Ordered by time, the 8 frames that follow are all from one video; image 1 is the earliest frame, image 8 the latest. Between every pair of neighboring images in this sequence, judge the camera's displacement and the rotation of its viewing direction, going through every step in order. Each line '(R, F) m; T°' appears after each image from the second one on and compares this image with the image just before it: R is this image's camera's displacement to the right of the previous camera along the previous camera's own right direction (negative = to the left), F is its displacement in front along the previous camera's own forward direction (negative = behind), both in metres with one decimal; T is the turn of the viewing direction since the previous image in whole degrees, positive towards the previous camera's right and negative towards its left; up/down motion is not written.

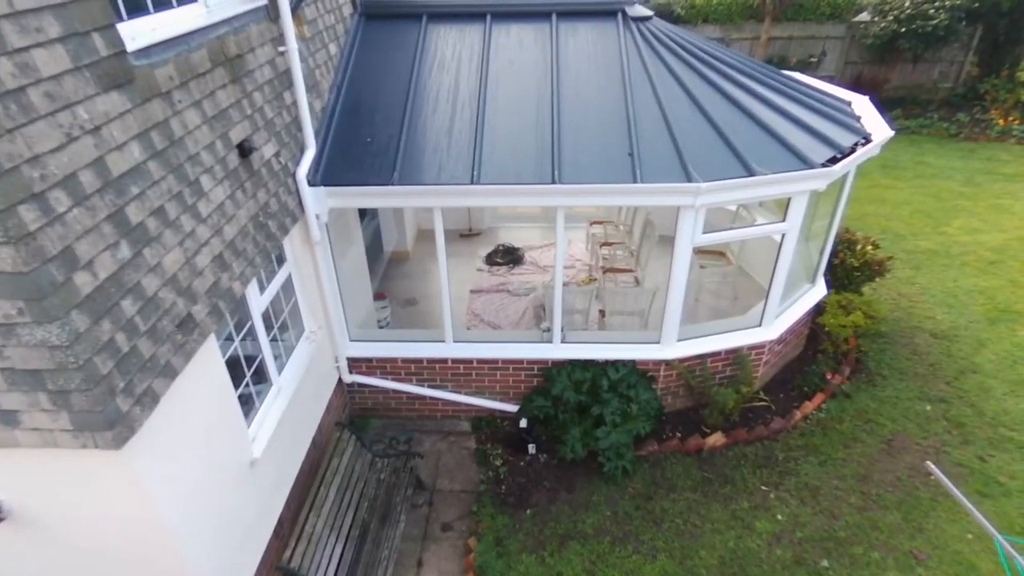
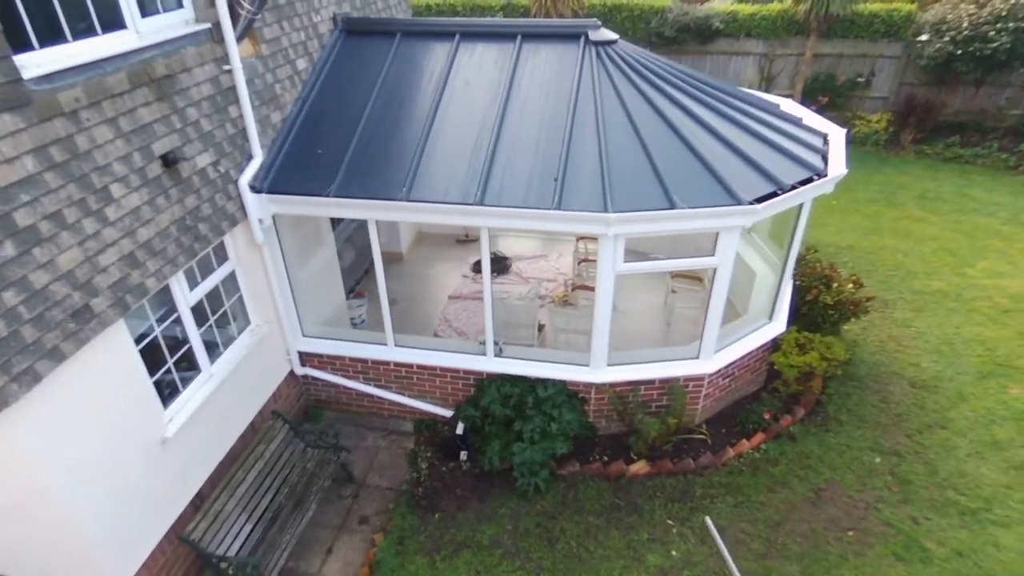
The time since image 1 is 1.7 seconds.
(+1.5, -0.1) m; -7°
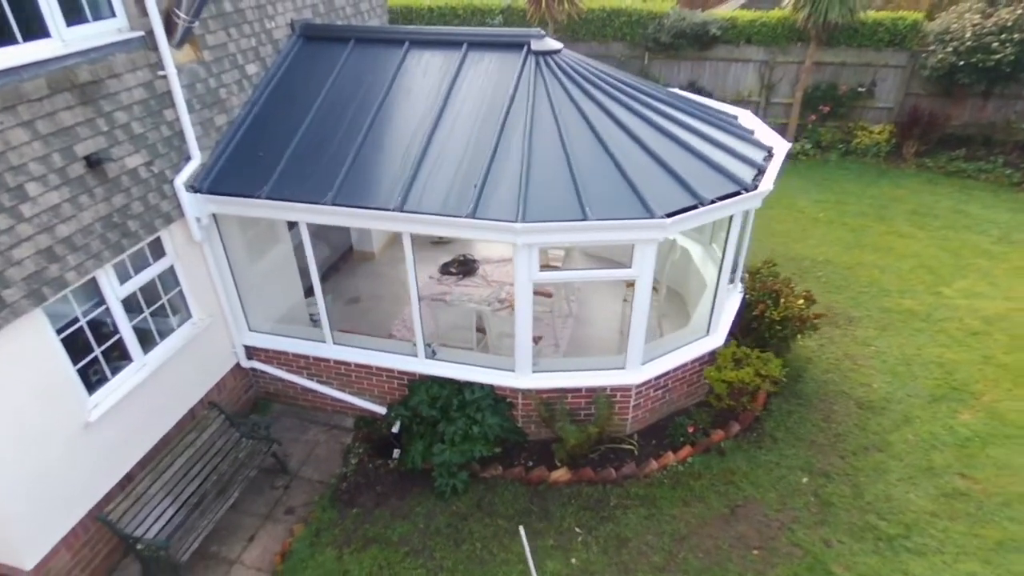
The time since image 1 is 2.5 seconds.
(+1.1, -0.1) m; -3°
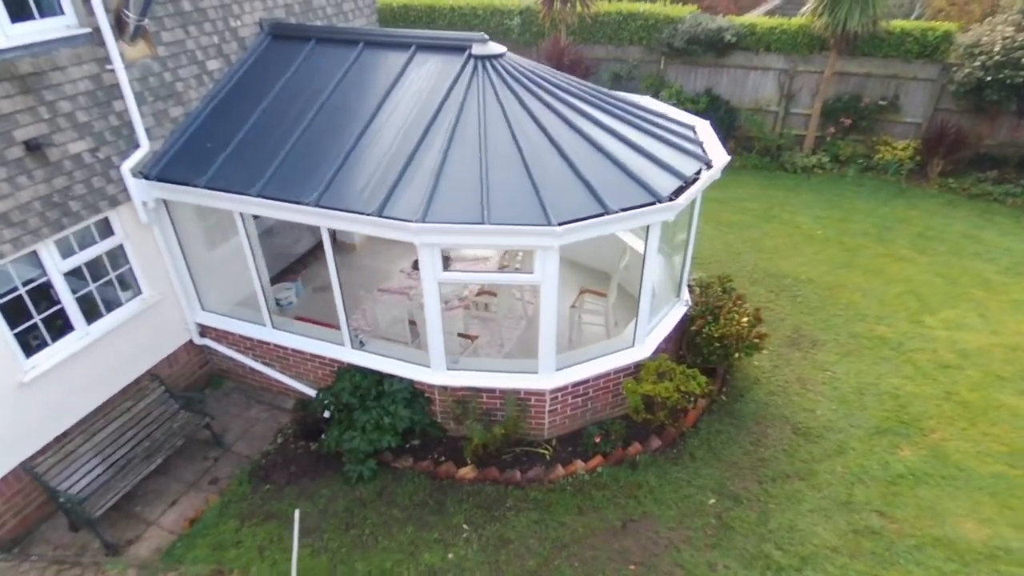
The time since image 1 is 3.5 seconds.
(+1.5, 0.0) m; -6°
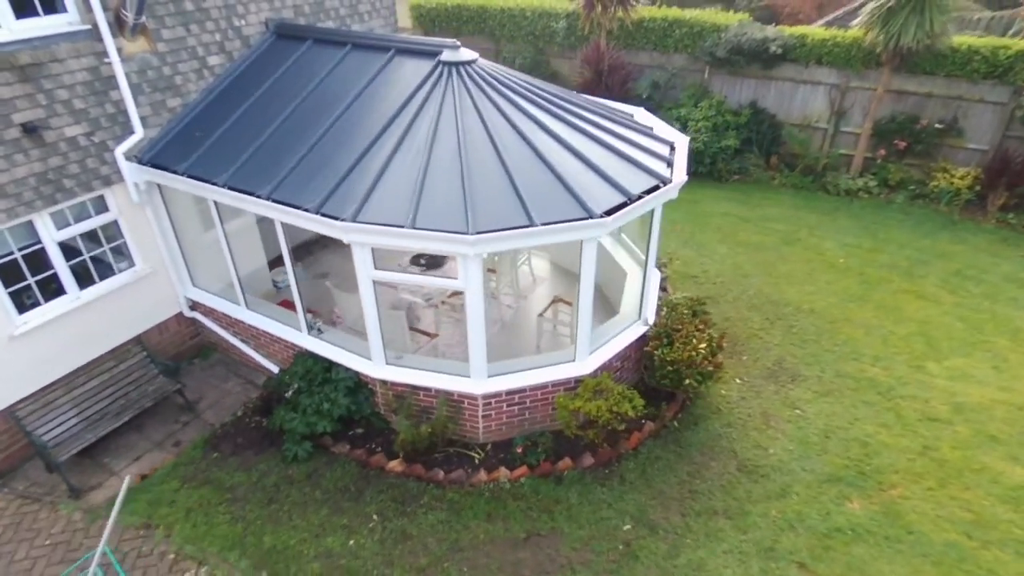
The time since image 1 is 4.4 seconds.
(+1.6, 0.0) m; -8°
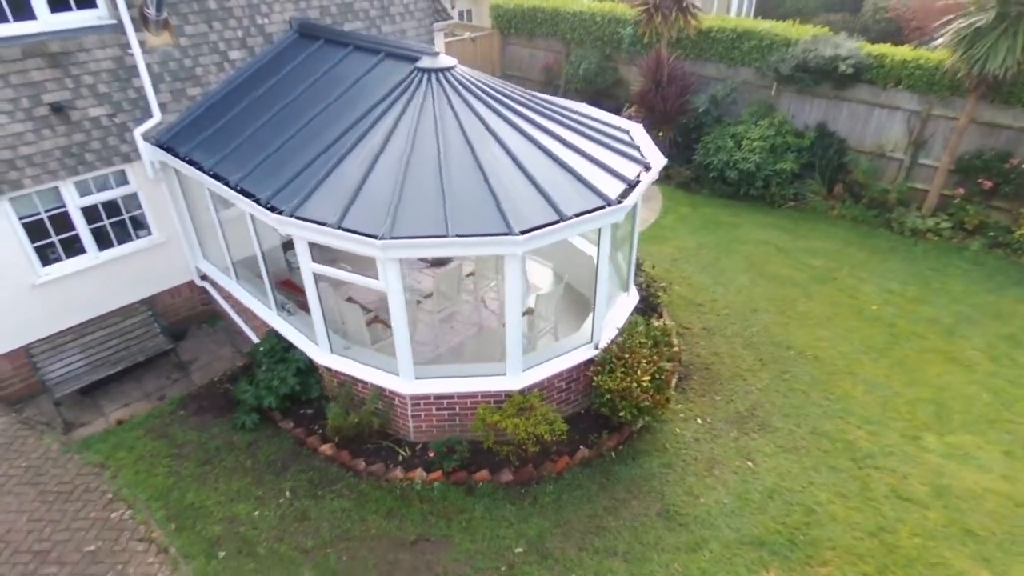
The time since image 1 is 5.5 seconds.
(+1.9, +0.2) m; -10°
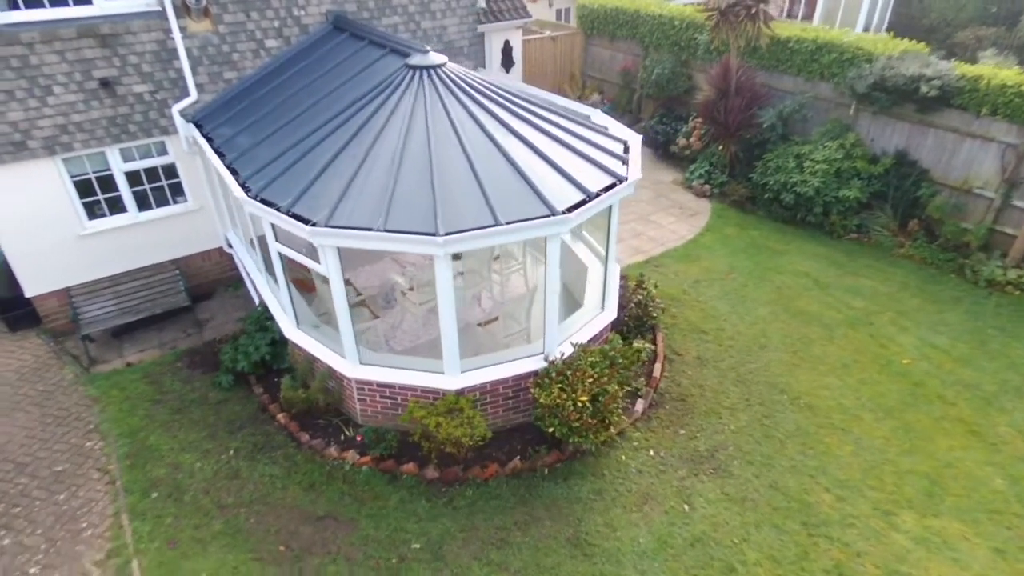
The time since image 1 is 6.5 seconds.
(+1.9, +0.2) m; -11°
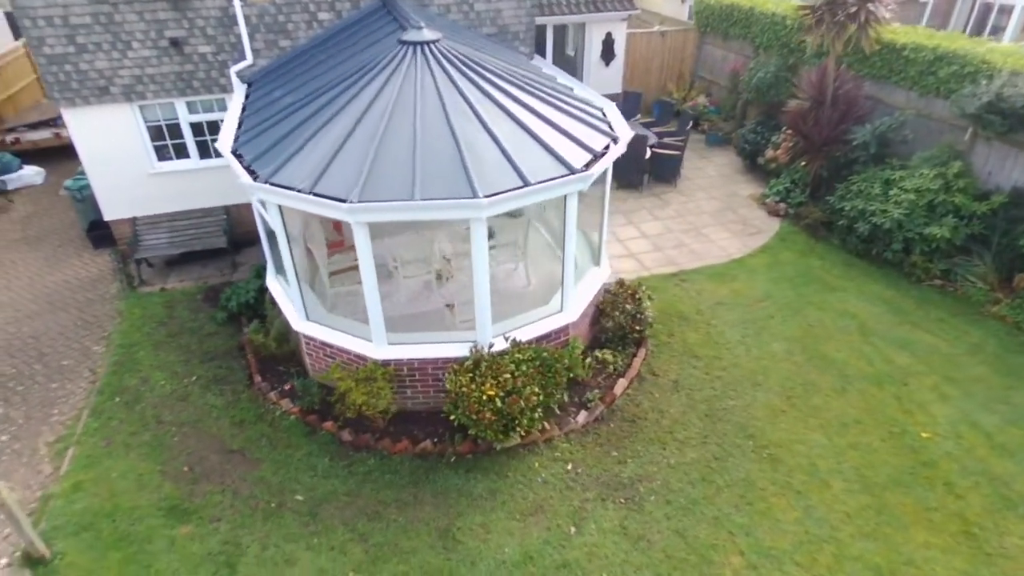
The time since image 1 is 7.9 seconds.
(+2.4, +0.5) m; -14°
